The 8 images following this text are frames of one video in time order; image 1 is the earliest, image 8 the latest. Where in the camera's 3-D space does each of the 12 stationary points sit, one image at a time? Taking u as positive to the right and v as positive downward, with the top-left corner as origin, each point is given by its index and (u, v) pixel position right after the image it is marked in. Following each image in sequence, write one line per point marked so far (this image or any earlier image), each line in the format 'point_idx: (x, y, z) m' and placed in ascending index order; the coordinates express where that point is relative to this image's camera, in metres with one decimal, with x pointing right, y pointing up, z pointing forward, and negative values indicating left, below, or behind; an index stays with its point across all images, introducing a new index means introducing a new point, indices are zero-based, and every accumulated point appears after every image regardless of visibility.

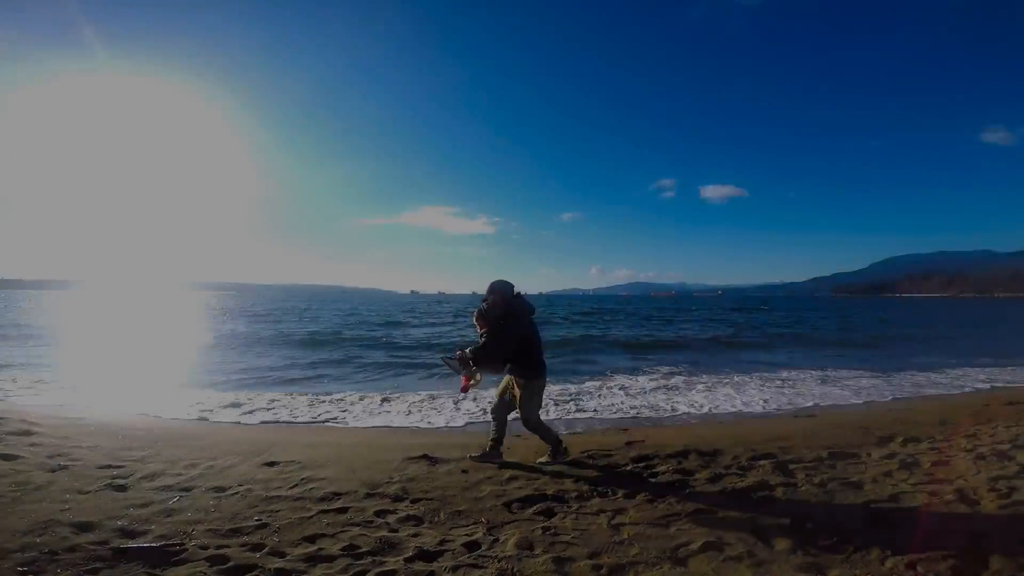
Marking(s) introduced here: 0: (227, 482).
0: (-2.7, -1.9, +4.9) m
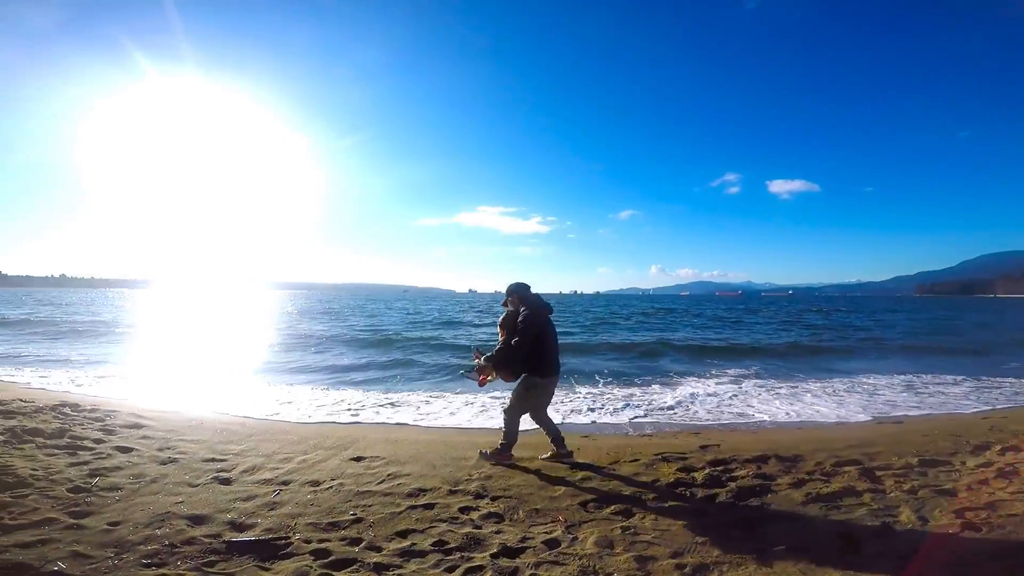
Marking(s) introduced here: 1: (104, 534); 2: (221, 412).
0: (-1.9, -1.9, +5.1) m
1: (-2.7, -1.6, +3.4) m
2: (-4.7, -2.0, +8.3) m
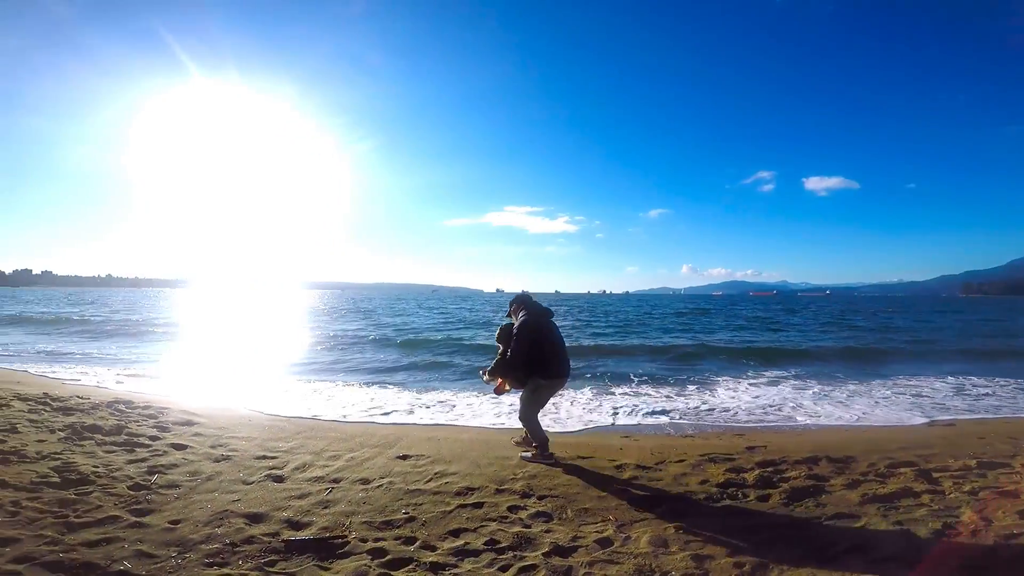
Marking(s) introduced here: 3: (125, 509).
0: (-1.4, -1.8, +5.0) m
1: (-2.3, -1.6, +3.4) m
2: (-4.0, -2.0, +8.4) m
3: (-2.7, -1.5, +3.6) m
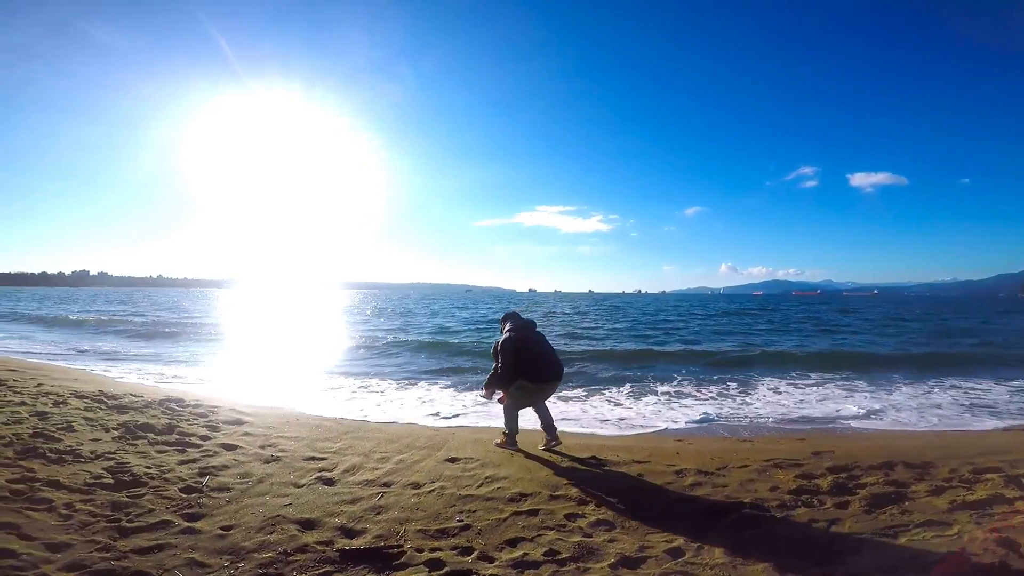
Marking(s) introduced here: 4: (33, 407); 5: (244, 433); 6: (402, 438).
0: (-0.8, -1.8, +4.8) m
1: (-1.8, -1.6, +3.2) m
2: (-3.3, -2.0, +8.4) m
3: (-2.2, -1.5, +3.4) m
4: (-5.5, -1.4, +5.9) m
5: (-2.9, -1.6, +5.6) m
6: (-1.3, -1.9, +6.4) m
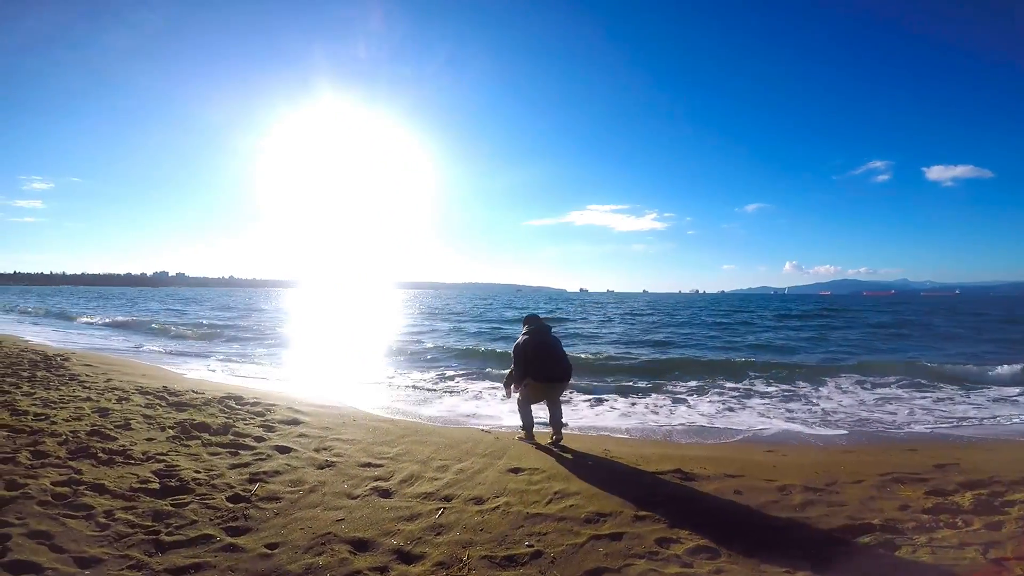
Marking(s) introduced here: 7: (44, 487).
0: (-0.2, -1.7, +4.3) m
1: (-1.4, -1.5, +2.8) m
2: (-2.3, -1.9, +8.1) m
3: (-1.8, -1.4, +3.1) m
4: (-4.7, -1.3, +5.8) m
5: (-2.2, -1.5, +5.3) m
6: (-0.6, -1.8, +6.0) m
7: (-2.9, -1.2, +3.2) m
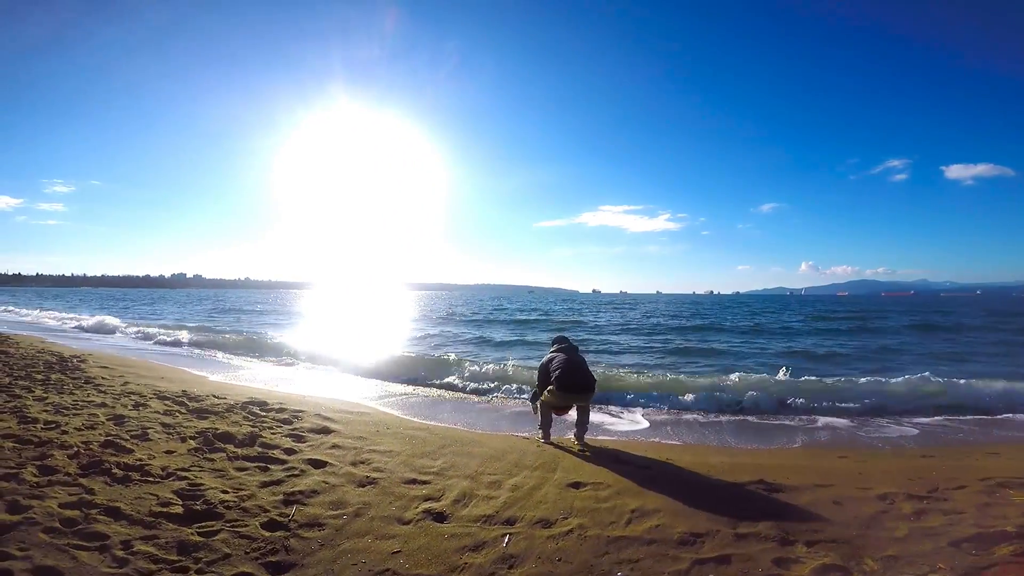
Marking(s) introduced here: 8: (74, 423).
0: (+0.3, -1.7, +3.8) m
1: (-0.9, -1.4, +2.3) m
2: (-1.7, -1.9, +7.6) m
3: (-1.3, -1.4, +2.6) m
4: (-4.2, -1.3, +5.4) m
5: (-1.7, -1.5, +4.8) m
6: (0.0, -1.7, +5.5) m
7: (-2.4, -1.2, +2.7) m
8: (-4.0, -1.2, +4.7) m
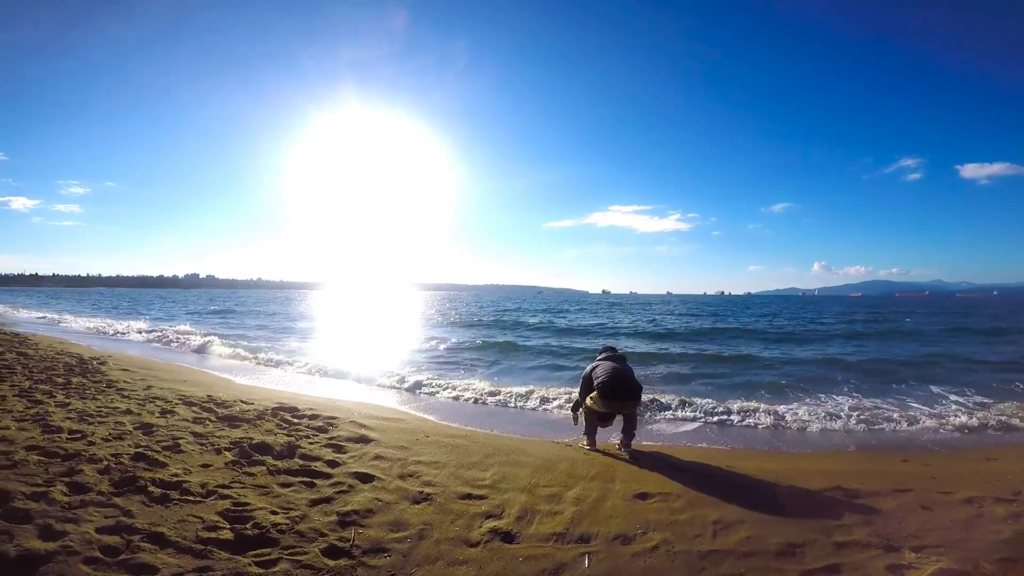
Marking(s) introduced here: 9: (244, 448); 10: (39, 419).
0: (+0.7, -1.6, +3.4) m
1: (-0.5, -1.4, +2.0) m
2: (-1.2, -1.9, +7.3) m
3: (-0.8, -1.4, +2.3) m
4: (-3.7, -1.3, +5.1) m
5: (-1.2, -1.4, +4.5) m
6: (+0.5, -1.7, +5.1) m
7: (-2.0, -1.2, +2.4) m
8: (-3.5, -1.2, +4.4) m
9: (-2.2, -1.3, +4.2) m
10: (-4.3, -1.2, +4.7) m
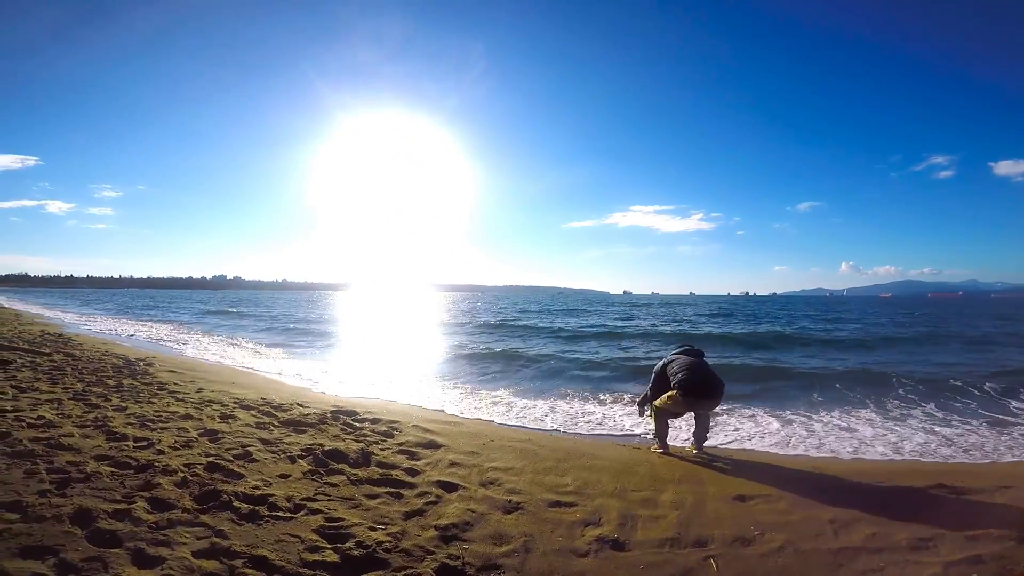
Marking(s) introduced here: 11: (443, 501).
0: (+1.4, -1.6, +3.1) m
1: (+0.1, -1.4, +1.7) m
2: (-0.4, -1.8, +7.0) m
3: (-0.2, -1.3, +2.0) m
4: (-3.0, -1.2, +4.9) m
5: (-0.5, -1.4, +4.2) m
6: (+1.2, -1.7, +4.8) m
7: (-1.4, -1.1, +2.2) m
8: (-2.8, -1.2, +4.2) m
9: (-1.5, -1.3, +4.0) m
10: (-3.6, -1.2, +4.6) m
11: (-0.4, -1.3, +3.3) m
